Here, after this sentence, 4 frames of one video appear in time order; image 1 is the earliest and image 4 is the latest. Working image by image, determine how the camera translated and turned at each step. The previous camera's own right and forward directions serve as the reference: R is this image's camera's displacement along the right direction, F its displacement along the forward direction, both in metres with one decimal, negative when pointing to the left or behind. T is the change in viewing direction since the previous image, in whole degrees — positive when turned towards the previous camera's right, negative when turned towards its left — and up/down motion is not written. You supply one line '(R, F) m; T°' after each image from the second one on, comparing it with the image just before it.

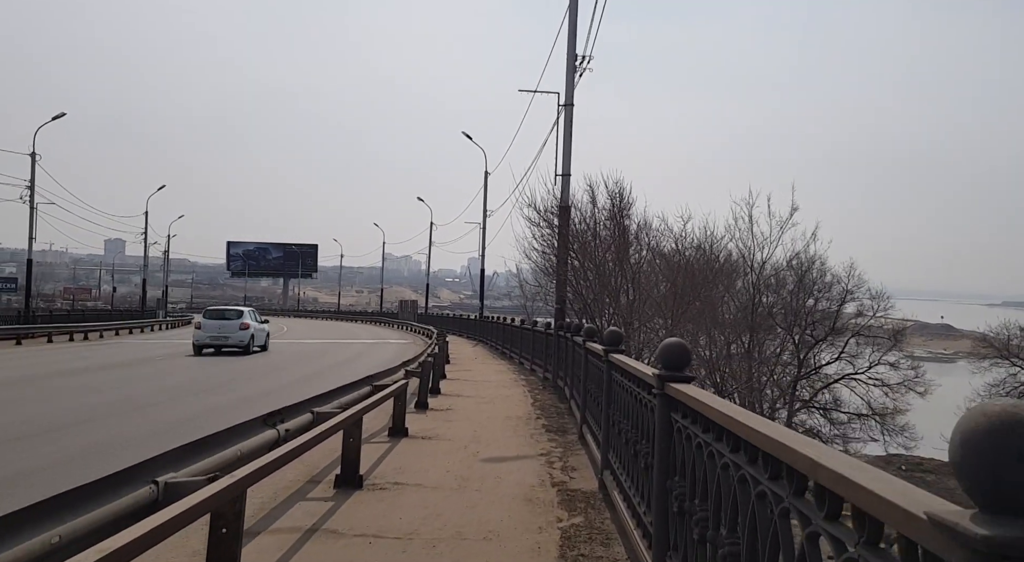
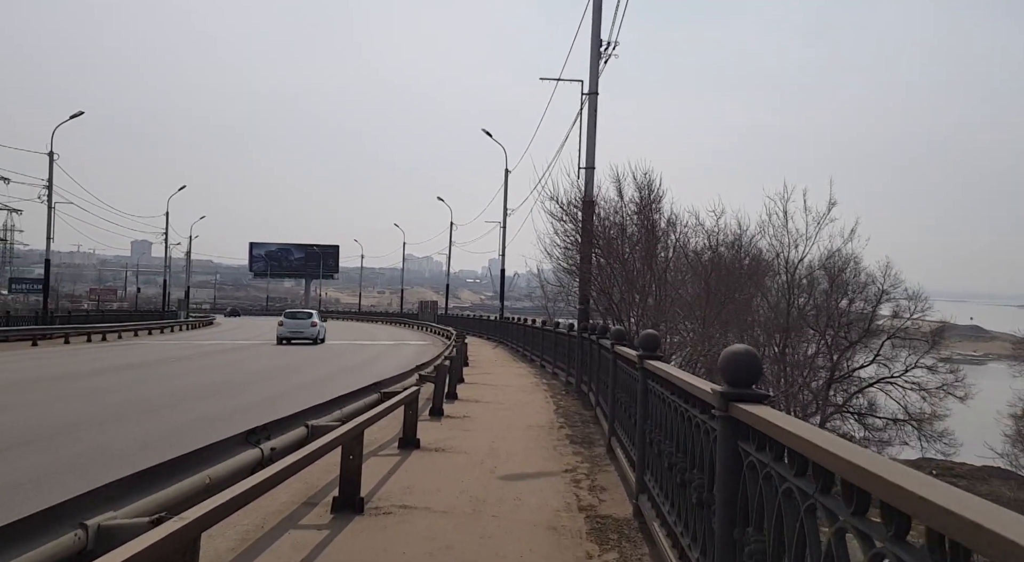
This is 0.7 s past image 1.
(0.0, +0.8) m; -2°
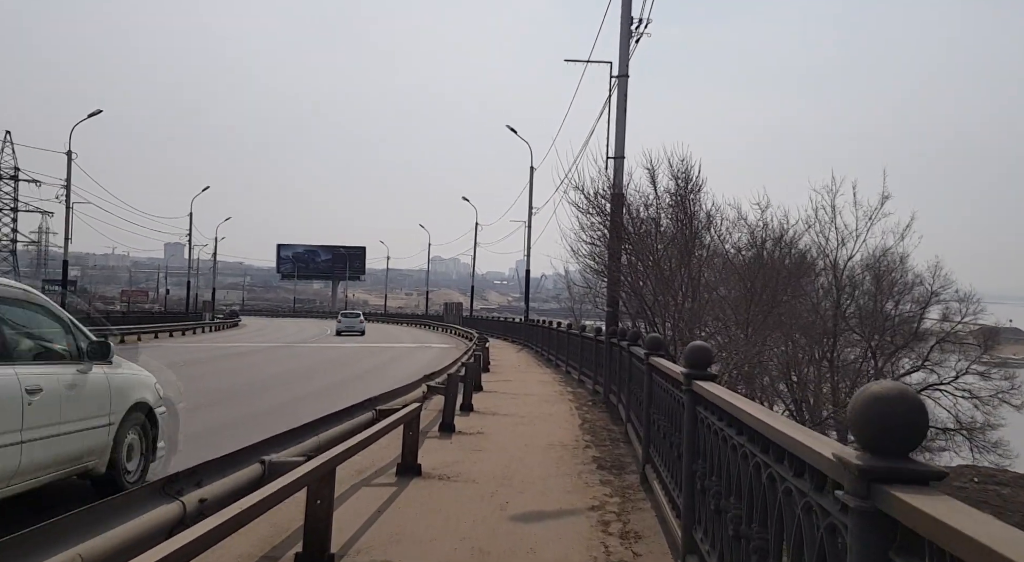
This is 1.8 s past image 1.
(+0.1, +1.2) m; -2°
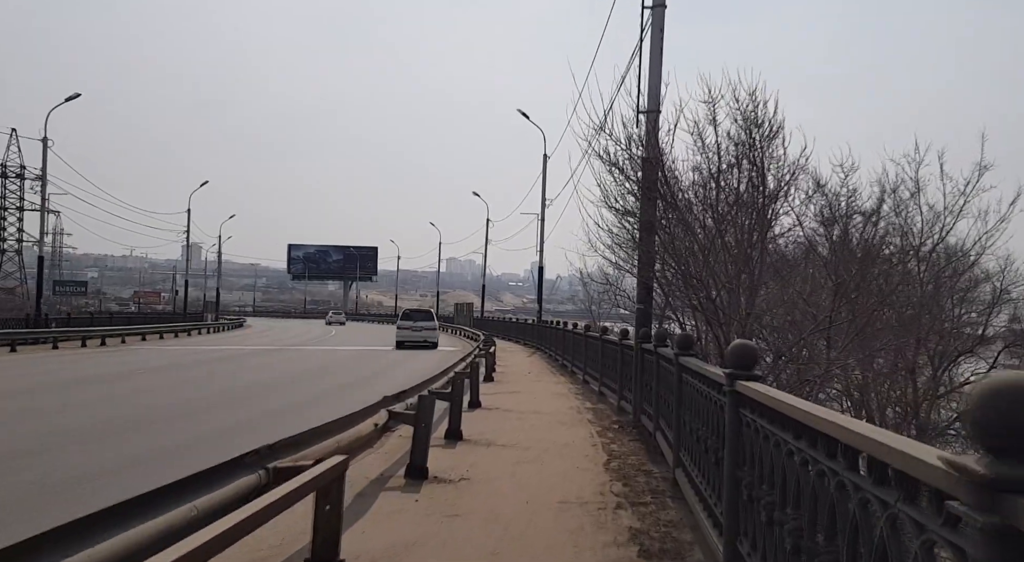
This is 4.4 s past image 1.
(+0.2, +2.8) m; -1°
